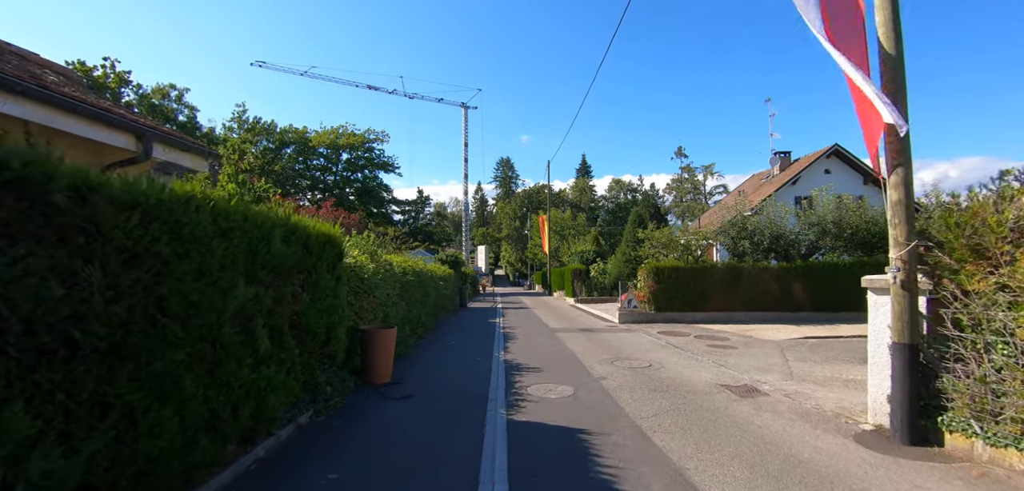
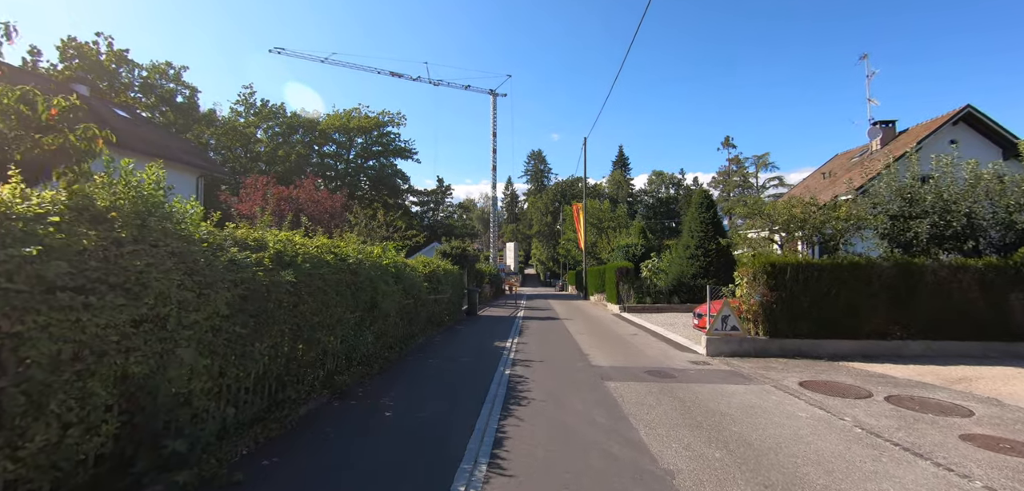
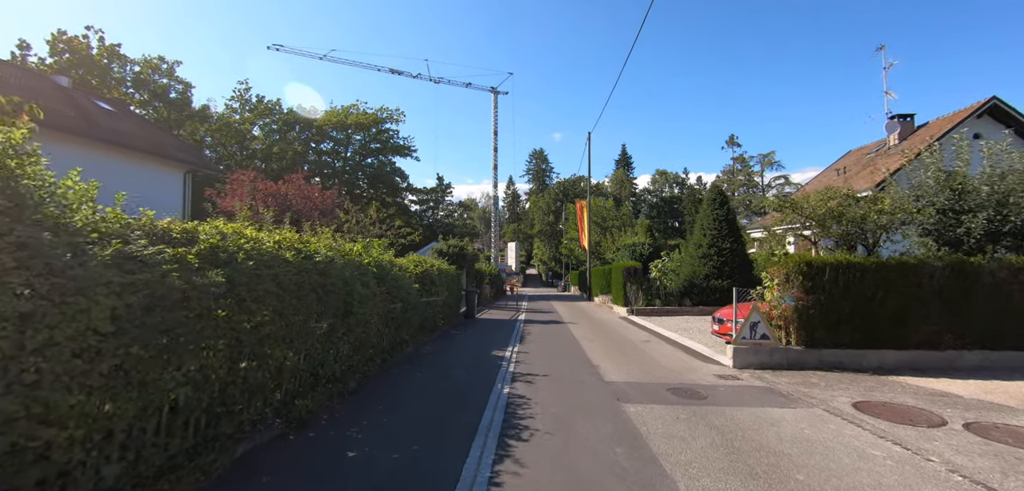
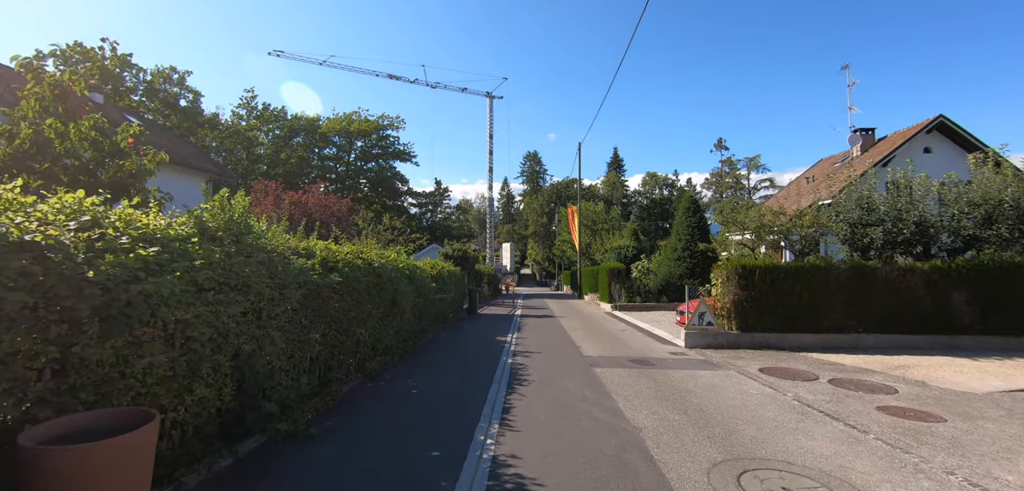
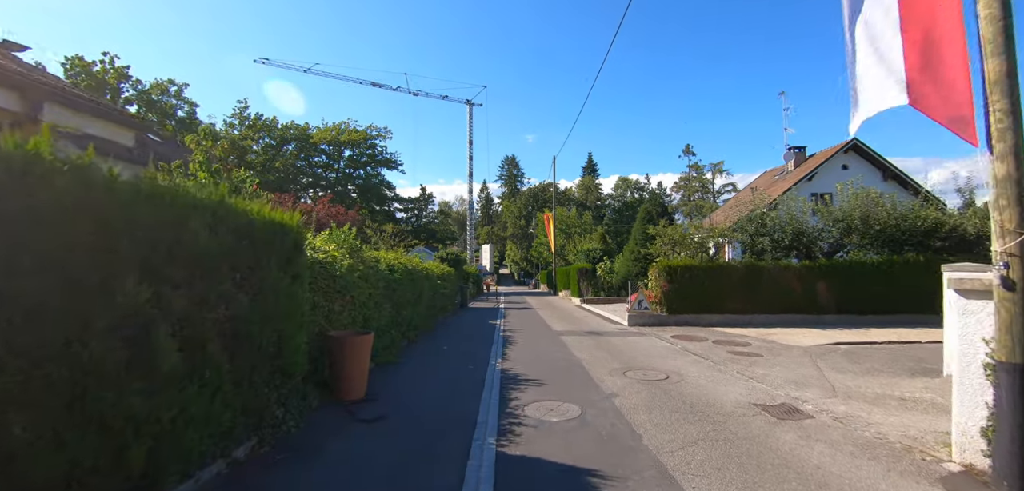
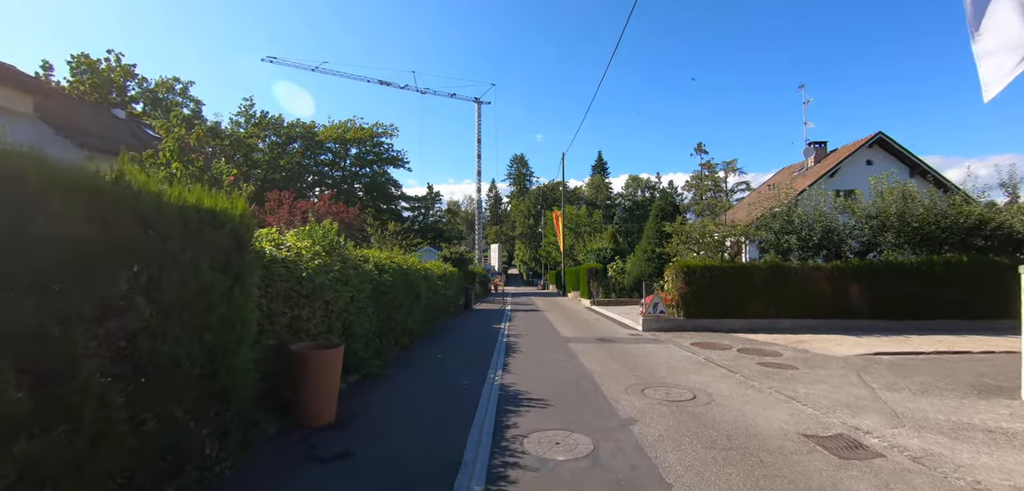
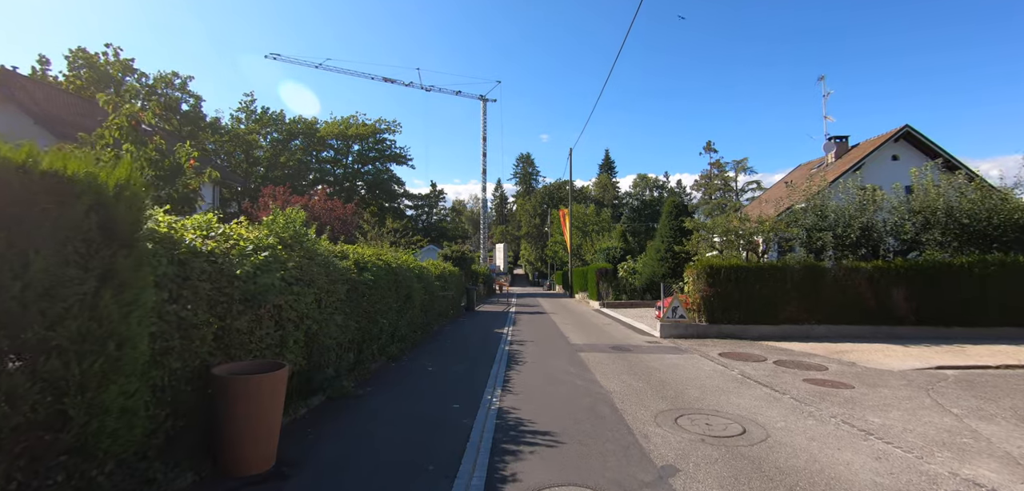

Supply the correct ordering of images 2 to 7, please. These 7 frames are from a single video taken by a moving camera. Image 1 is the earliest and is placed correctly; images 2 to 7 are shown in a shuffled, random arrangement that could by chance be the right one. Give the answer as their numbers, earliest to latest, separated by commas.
5, 6, 7, 4, 2, 3
